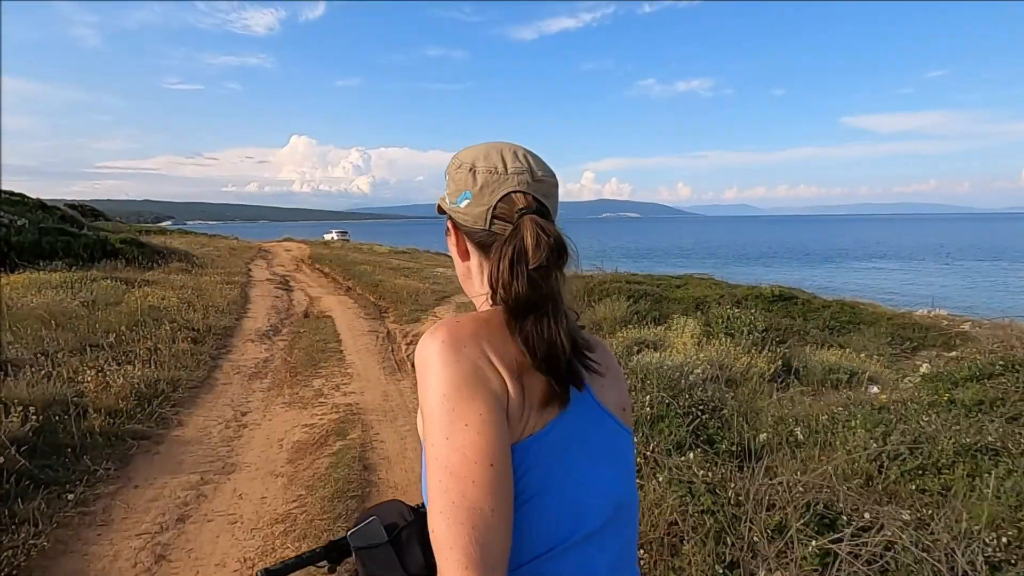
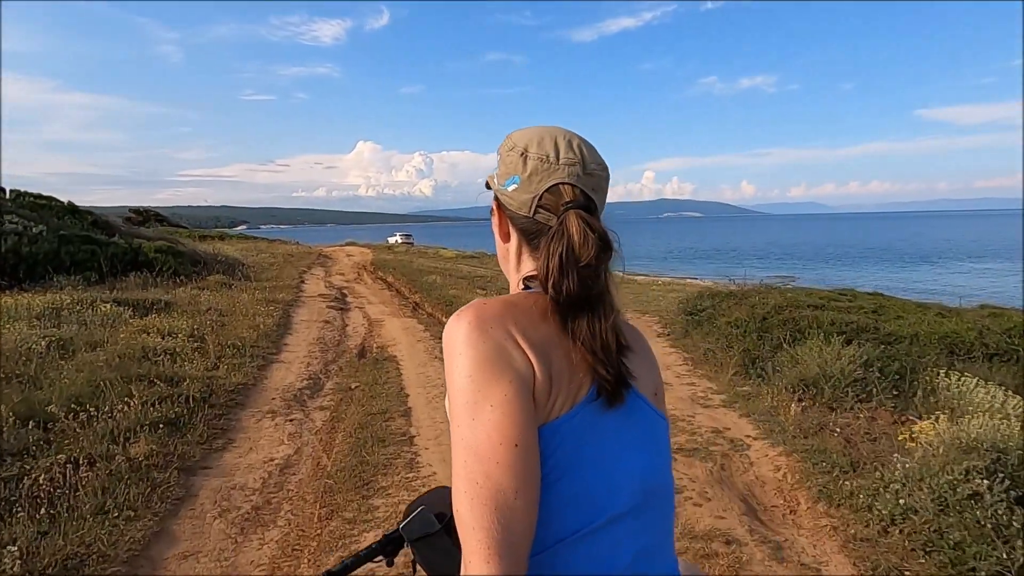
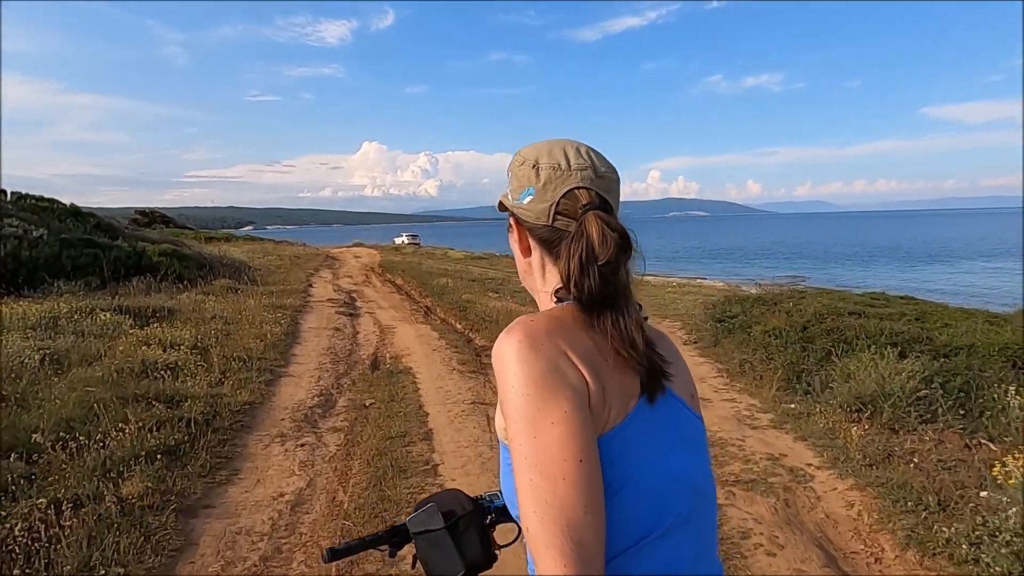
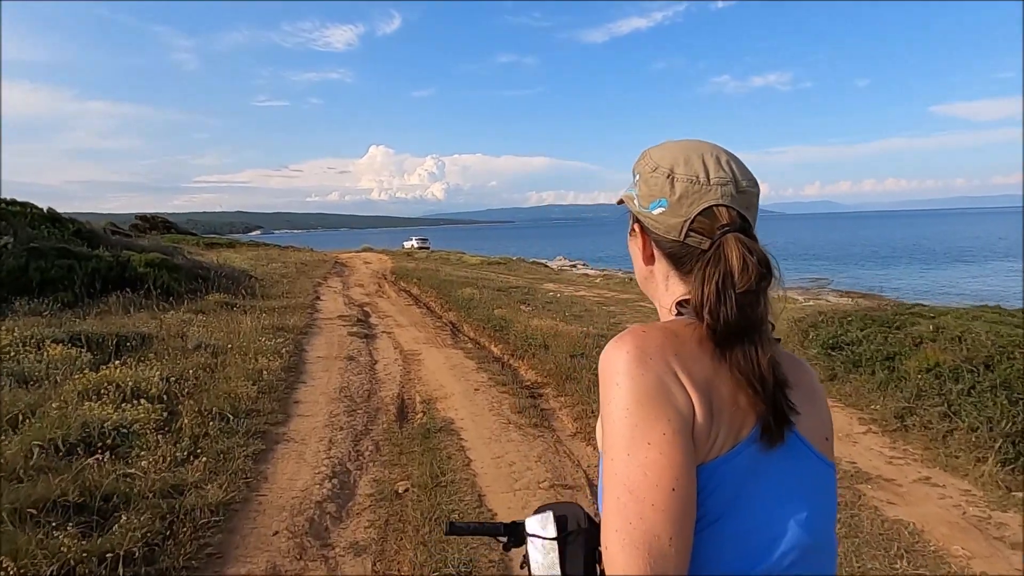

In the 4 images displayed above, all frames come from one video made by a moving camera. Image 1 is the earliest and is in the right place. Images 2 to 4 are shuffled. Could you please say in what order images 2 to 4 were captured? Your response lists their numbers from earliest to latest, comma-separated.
2, 3, 4
